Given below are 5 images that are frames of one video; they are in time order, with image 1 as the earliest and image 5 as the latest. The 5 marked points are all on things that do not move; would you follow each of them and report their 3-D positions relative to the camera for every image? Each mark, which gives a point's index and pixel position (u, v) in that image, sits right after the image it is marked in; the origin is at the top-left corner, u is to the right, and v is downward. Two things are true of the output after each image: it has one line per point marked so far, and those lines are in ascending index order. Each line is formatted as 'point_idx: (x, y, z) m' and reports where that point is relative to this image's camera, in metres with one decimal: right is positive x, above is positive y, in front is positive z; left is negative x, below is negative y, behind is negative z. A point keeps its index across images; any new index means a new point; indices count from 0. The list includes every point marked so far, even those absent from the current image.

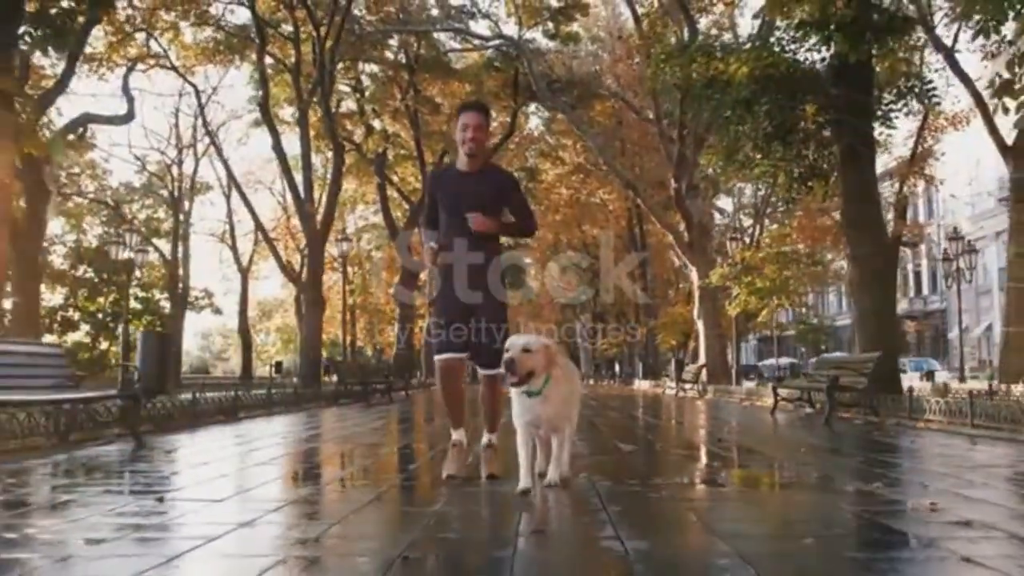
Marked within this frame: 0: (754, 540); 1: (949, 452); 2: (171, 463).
0: (+1.2, -1.2, +5.9) m
1: (+4.0, -1.6, +10.2) m
2: (-2.9, -1.5, +9.2) m
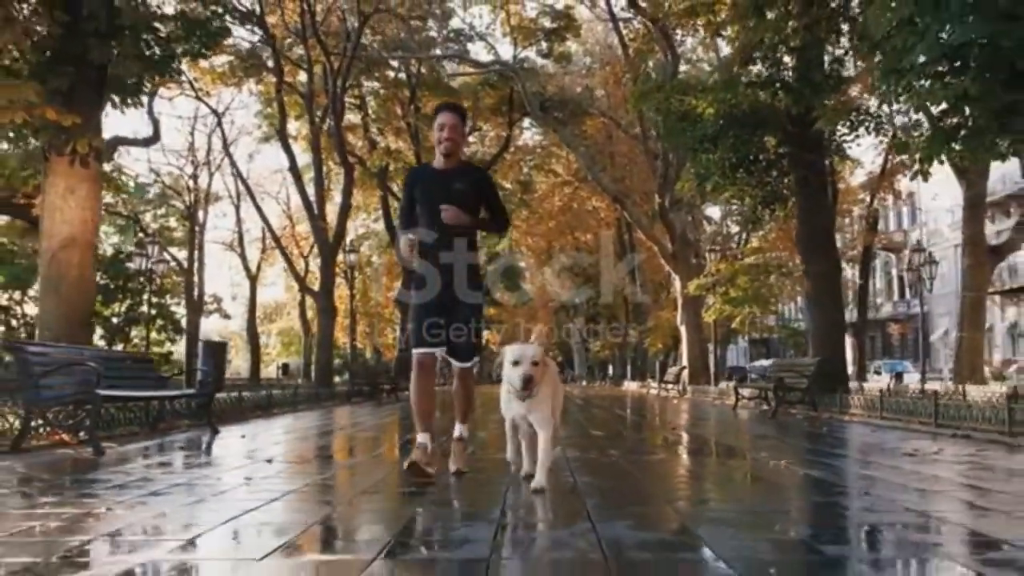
0: (+1.1, -1.4, +8.2) m
1: (+3.9, -1.8, +12.6) m
2: (-2.9, -1.7, +11.5) m
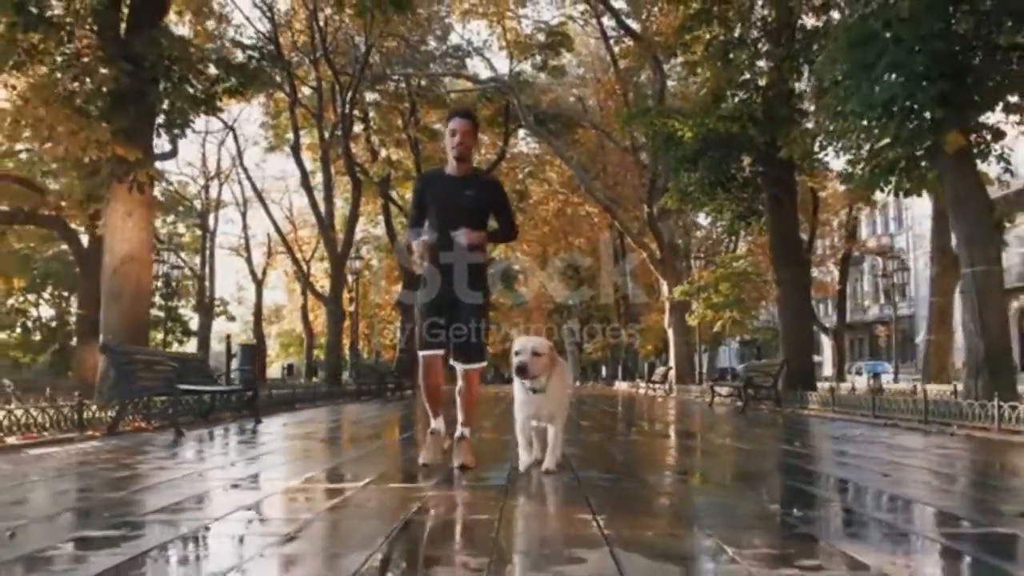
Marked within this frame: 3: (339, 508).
0: (+1.1, -1.6, +10.1) m
1: (+3.9, -1.9, +14.5) m
2: (-2.9, -1.8, +13.4) m
3: (-1.0, -1.3, +6.3) m
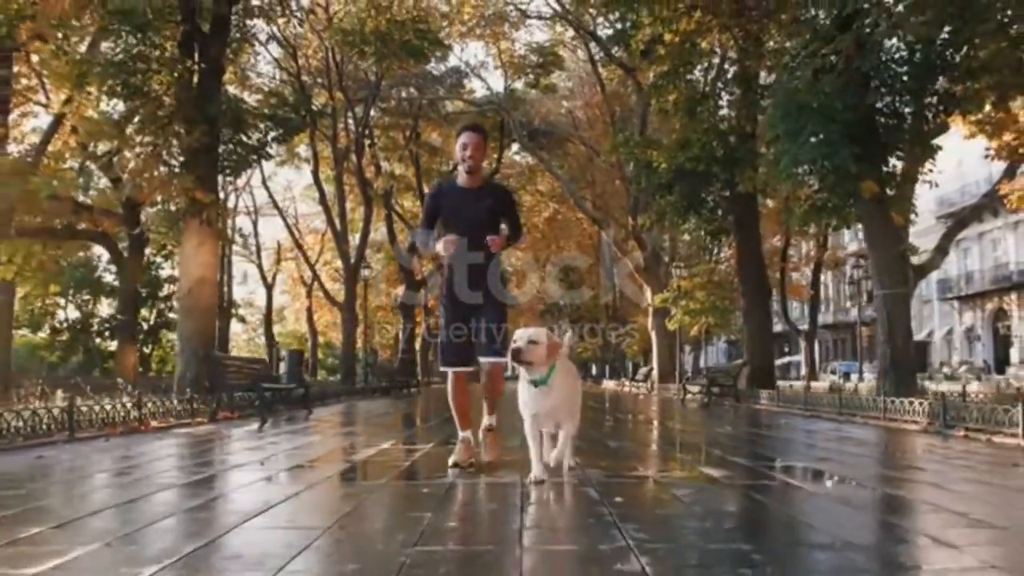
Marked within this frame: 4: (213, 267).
0: (+1.2, -1.8, +13.2) m
1: (+3.9, -2.2, +17.6) m
2: (-2.9, -2.1, +16.4) m
3: (-0.9, -1.5, +9.4) m
4: (-4.8, +0.3, +17.1) m
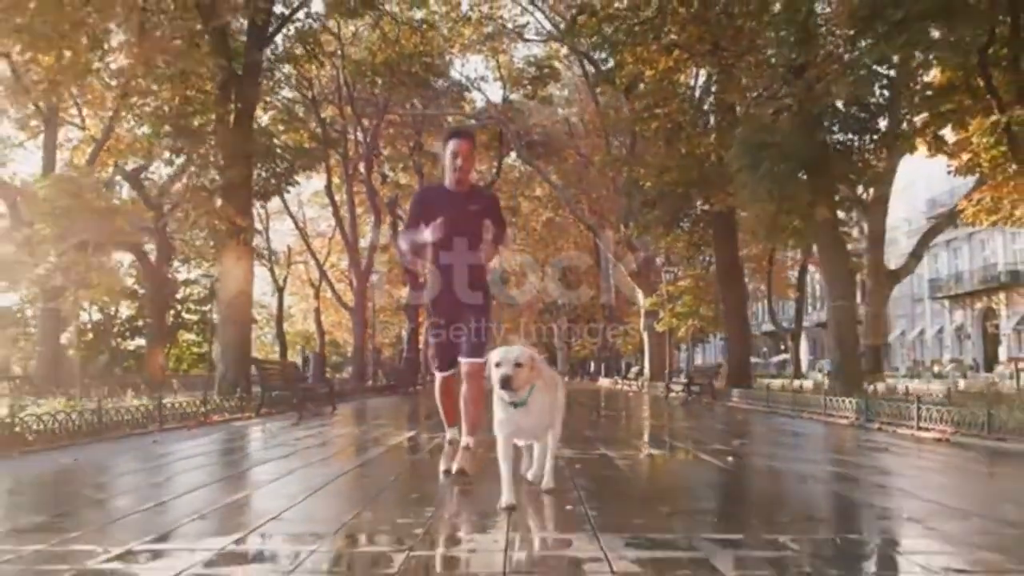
0: (+1.2, -2.1, +15.6) m
1: (+3.9, -2.4, +20.0) m
2: (-2.9, -2.3, +18.8) m
3: (-1.0, -1.8, +11.8) m
4: (-4.8, +0.1, +19.5) m
